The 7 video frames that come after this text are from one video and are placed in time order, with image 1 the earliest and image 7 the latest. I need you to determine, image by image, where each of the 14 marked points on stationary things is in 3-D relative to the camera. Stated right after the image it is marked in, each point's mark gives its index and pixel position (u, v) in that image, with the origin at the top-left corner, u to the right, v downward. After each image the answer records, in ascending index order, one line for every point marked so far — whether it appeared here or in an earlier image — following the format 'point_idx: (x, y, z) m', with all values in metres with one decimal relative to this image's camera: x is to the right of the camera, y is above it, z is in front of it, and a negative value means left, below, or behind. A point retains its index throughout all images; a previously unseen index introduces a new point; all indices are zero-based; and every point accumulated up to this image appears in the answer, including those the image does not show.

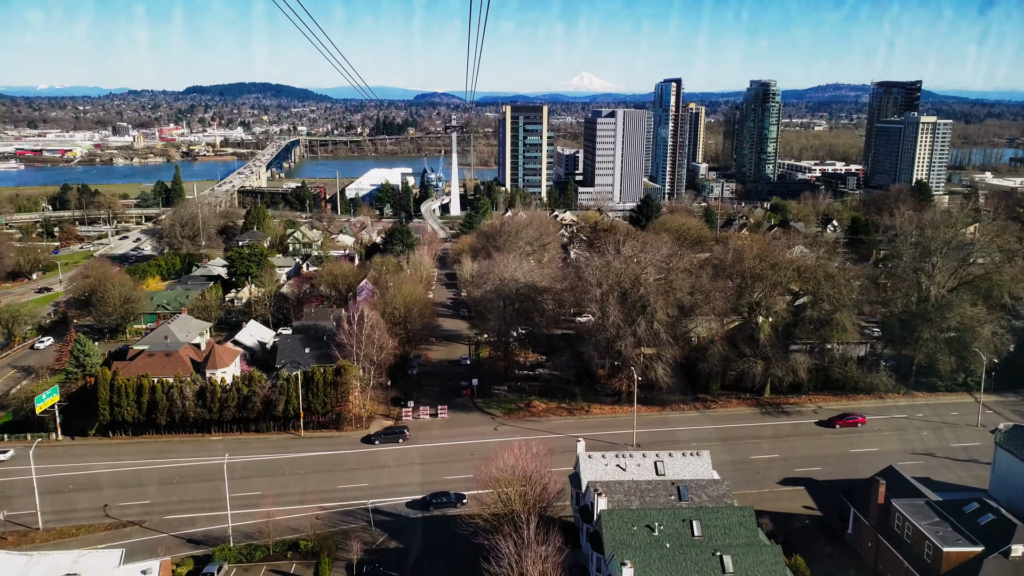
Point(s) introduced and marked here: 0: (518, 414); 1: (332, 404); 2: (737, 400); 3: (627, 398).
0: (+0.1, -2.7, +16.6) m
1: (-3.7, -2.4, +16.1) m
2: (+4.9, -2.4, +16.7) m
3: (+2.5, -2.4, +16.8) m
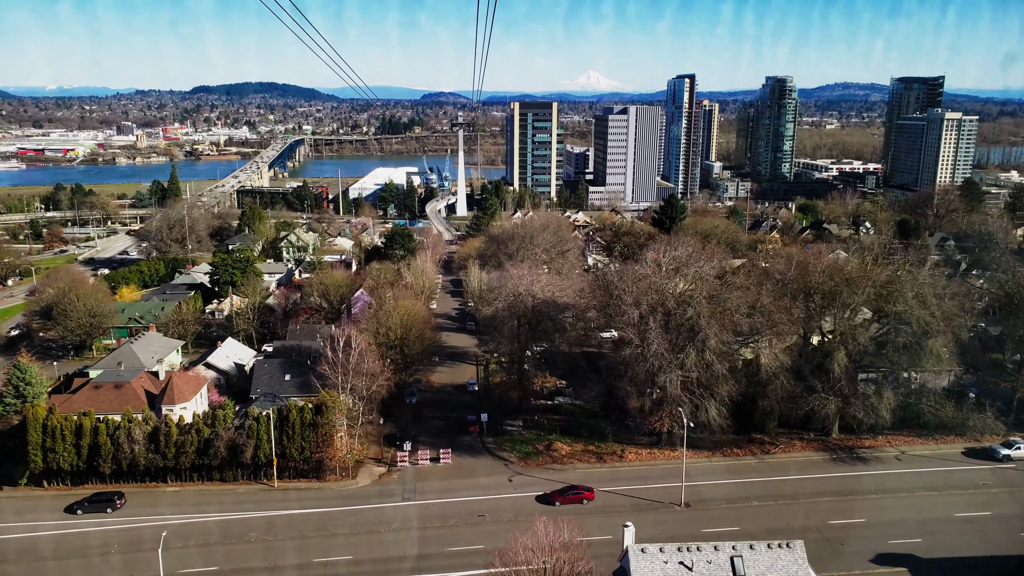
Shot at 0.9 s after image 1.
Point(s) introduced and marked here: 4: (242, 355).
0: (+0.4, -3.1, +13.8) m
1: (-3.4, -2.7, +13.2) m
2: (+5.2, -2.8, +13.8) m
3: (+2.8, -2.7, +13.9) m
4: (-6.7, -1.7, +19.1) m
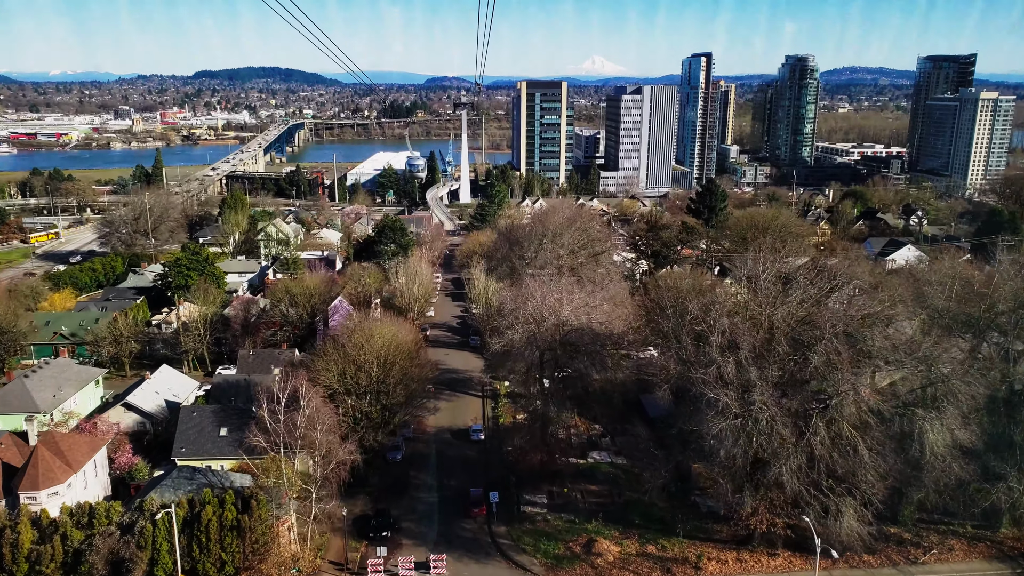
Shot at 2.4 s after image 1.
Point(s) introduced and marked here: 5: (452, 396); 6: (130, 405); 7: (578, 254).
0: (+0.7, -3.4, +9.4) m
1: (-3.1, -3.1, +8.8) m
2: (+5.5, -3.1, +9.4) m
3: (+3.1, -3.1, +9.5) m
4: (-6.4, -1.9, +14.7) m
5: (-1.2, -2.2, +16.1) m
6: (-6.7, -2.1, +13.6) m
7: (+1.4, +0.7, +16.5) m
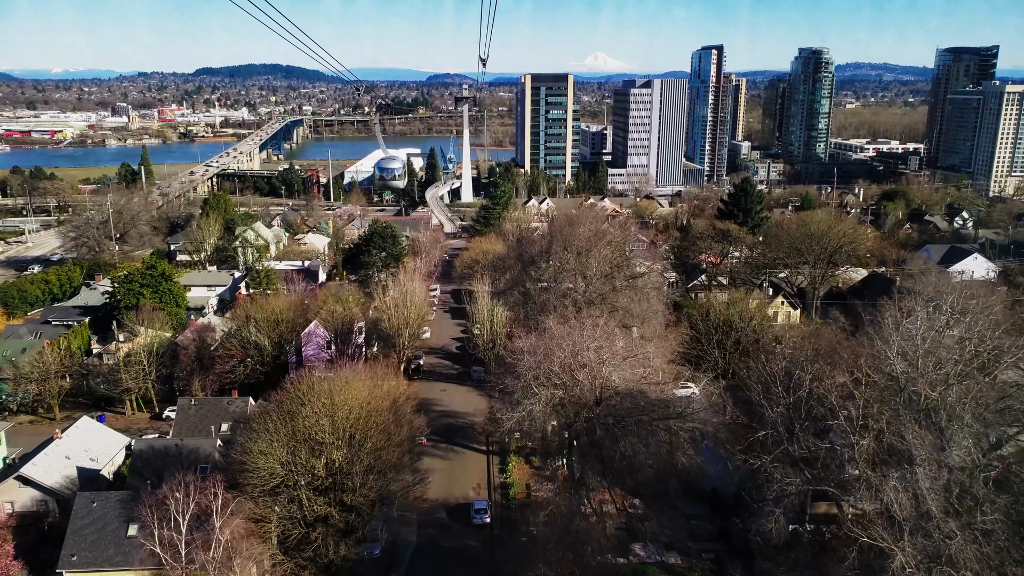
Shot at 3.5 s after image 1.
0: (+0.9, -3.9, +6.1) m
1: (-3.0, -3.6, +5.6) m
2: (+5.7, -3.6, +6.1) m
3: (+3.3, -3.6, +6.2) m
4: (-6.2, -2.4, +11.5) m
5: (-1.0, -2.7, +12.9) m
6: (-6.5, -2.5, +10.3) m
7: (+1.6, +0.3, +13.2) m
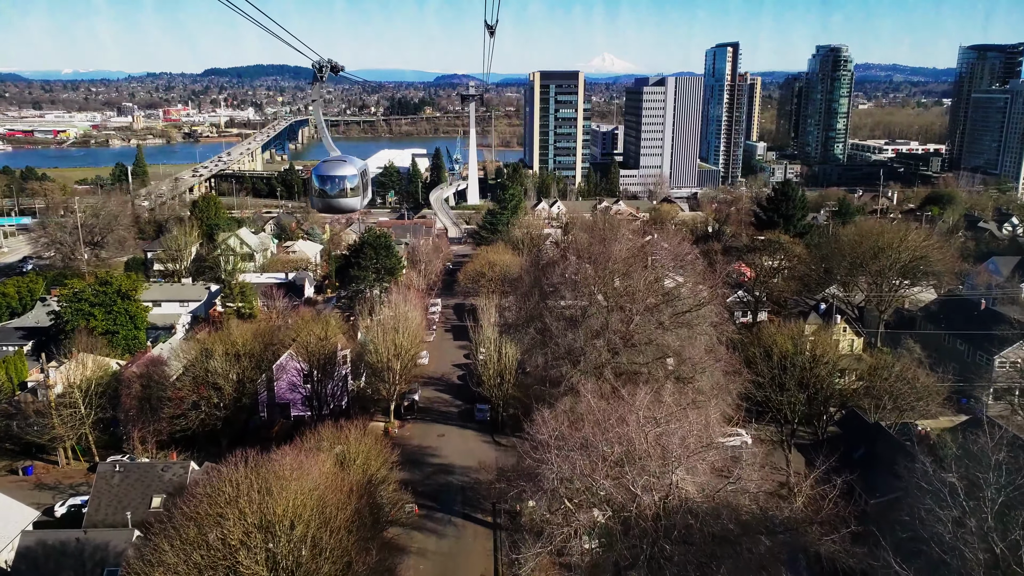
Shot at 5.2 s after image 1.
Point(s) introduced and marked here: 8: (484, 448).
0: (+1.0, -4.3, +3.5) m
1: (-2.8, -4.0, +3.0) m
2: (+5.8, -4.1, +3.4) m
3: (+3.4, -4.0, +3.5) m
4: (-6.0, -2.8, +8.8) m
5: (-0.9, -3.1, +10.2) m
6: (-6.4, -2.9, +7.7) m
7: (+1.8, -0.2, +10.6) m
8: (-0.4, -2.6, +12.7) m
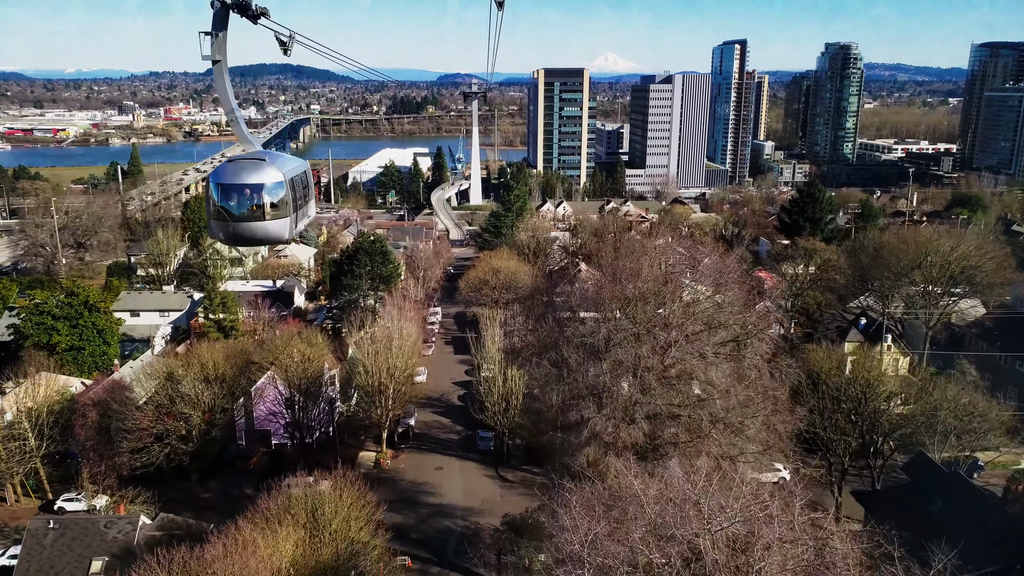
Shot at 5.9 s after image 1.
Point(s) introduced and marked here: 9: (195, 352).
0: (+1.1, -4.6, +2.0) m
1: (-2.8, -4.3, +1.5) m
2: (+5.8, -4.3, +1.9) m
3: (+3.5, -4.3, +2.0) m
4: (-5.9, -3.0, +7.4) m
5: (-0.8, -3.4, +8.8) m
6: (-6.3, -3.2, +6.3) m
7: (+1.9, -0.4, +9.1) m
8: (-0.3, -2.8, +11.2) m
9: (-4.9, -1.0, +12.0) m
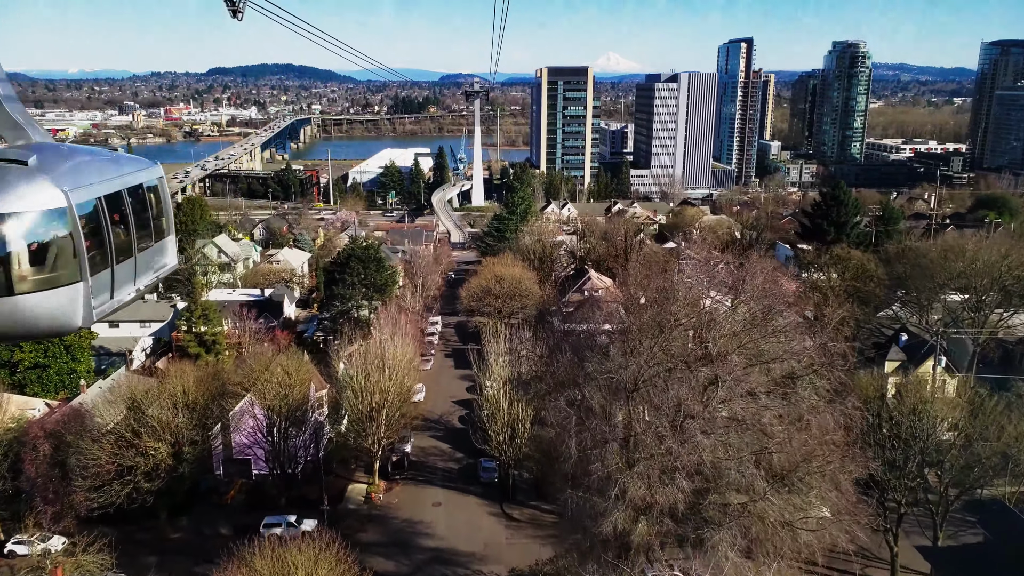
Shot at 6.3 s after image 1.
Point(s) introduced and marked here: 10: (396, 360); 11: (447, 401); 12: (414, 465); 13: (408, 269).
0: (+1.2, -4.8, +0.7) m
1: (-2.7, -4.5, +0.3) m
2: (+5.9, -4.5, +0.7) m
3: (+3.6, -4.5, +0.8) m
4: (-5.8, -3.2, +6.2) m
5: (-0.7, -3.6, +7.5) m
6: (-6.2, -3.4, +5.1) m
7: (+2.0, -0.6, +7.8) m
8: (-0.2, -3.0, +9.9) m
9: (-4.8, -1.2, +10.8) m
10: (-1.8, -1.1, +12.3) m
11: (-1.2, -2.1, +14.4) m
12: (-1.5, -2.7, +11.9) m
13: (-2.6, +0.5, +19.7) m
